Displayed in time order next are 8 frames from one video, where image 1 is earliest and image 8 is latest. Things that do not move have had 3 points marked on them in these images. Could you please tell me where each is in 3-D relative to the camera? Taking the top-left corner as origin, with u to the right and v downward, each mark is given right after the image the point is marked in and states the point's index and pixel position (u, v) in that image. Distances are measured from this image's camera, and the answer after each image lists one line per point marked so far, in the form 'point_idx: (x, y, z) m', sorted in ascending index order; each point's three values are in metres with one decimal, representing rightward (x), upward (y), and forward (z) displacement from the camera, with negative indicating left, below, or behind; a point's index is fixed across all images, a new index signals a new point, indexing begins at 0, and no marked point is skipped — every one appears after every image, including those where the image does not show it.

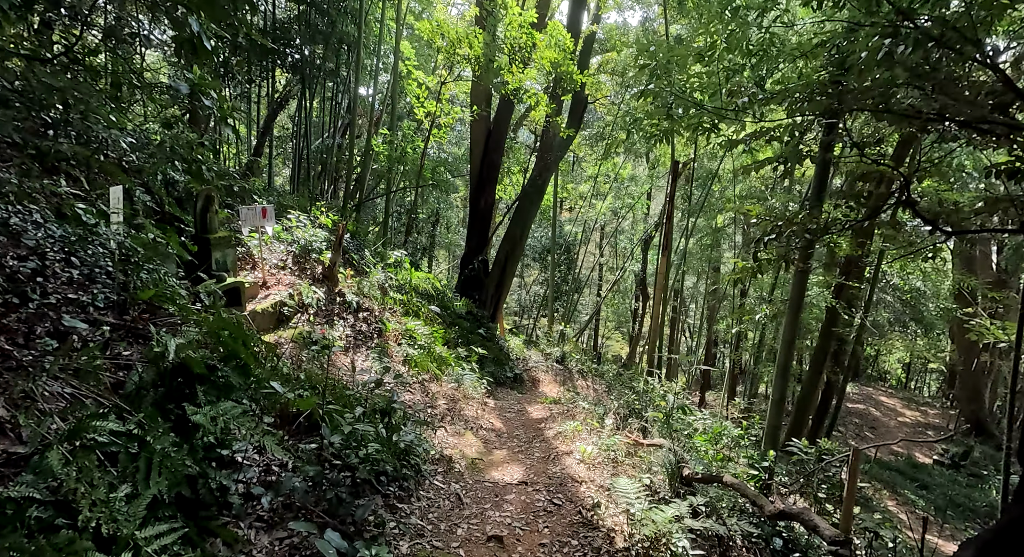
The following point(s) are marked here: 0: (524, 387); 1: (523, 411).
0: (+0.1, -1.2, +6.5) m
1: (+0.1, -1.1, +4.9) m
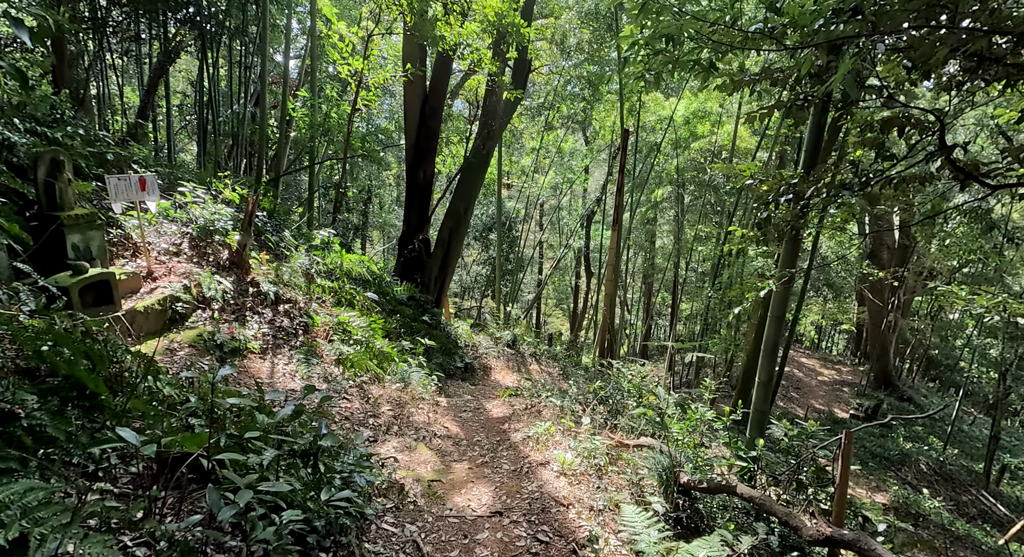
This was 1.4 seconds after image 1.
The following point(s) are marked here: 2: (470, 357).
0: (-0.4, -1.0, +5.9) m
1: (-0.3, -1.0, +4.3) m
2: (-0.5, -0.8, +6.3) m
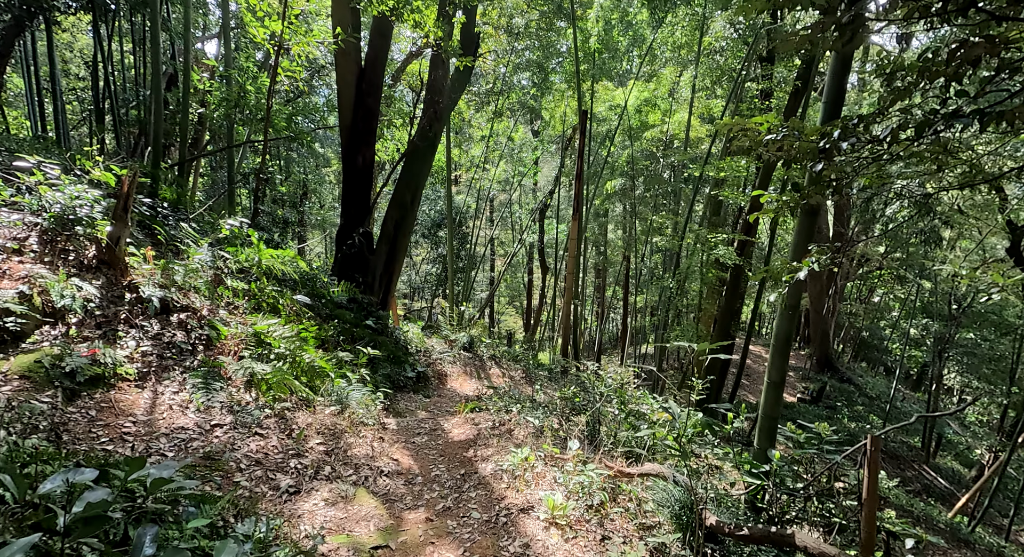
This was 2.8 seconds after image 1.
0: (-0.7, -1.0, +5.1) m
1: (-0.5, -0.9, +3.6) m
2: (-0.9, -0.8, +5.6) m
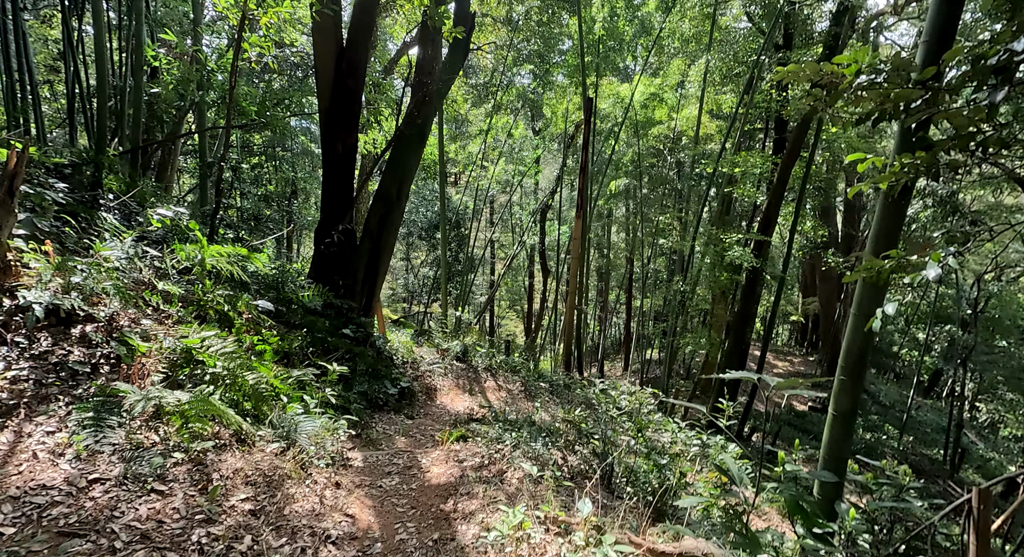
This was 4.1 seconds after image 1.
0: (-0.8, -1.0, +4.5) m
1: (-0.5, -0.9, +3.0) m
2: (-0.9, -0.8, +4.9) m
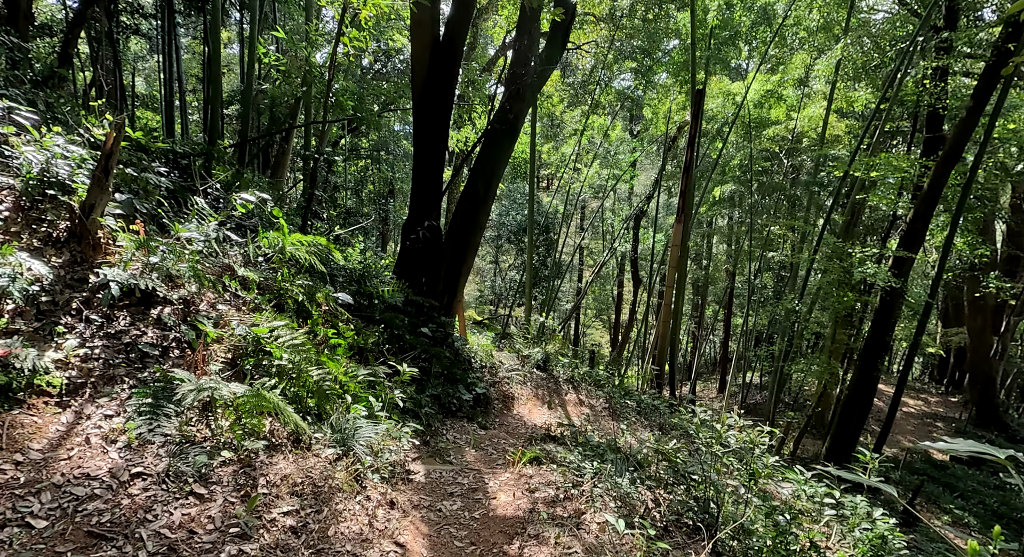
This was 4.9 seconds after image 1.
0: (-0.2, -1.0, +4.2) m
1: (-0.2, -0.9, +2.7) m
2: (-0.2, -0.8, +4.7) m
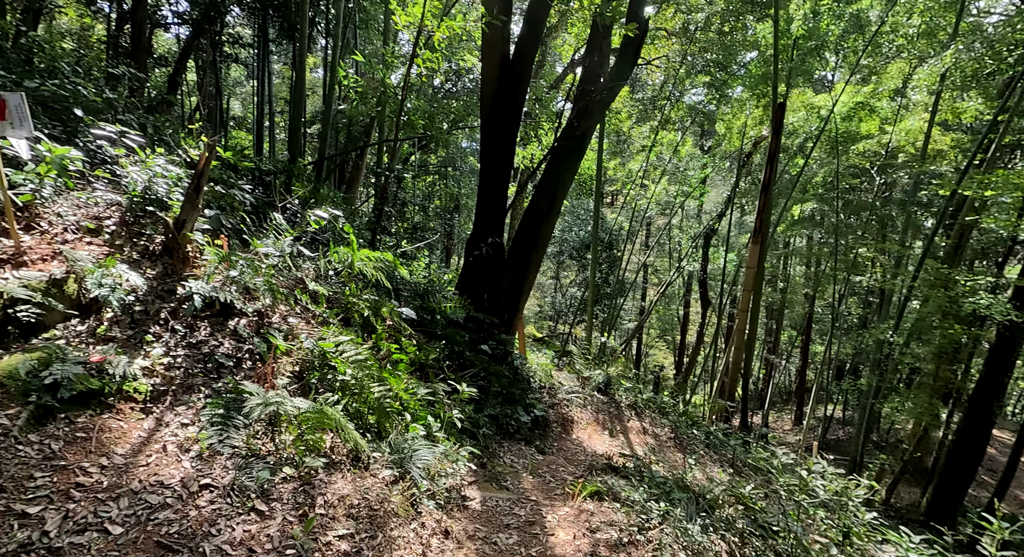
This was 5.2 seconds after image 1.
0: (+0.2, -1.1, +4.1) m
1: (+0.1, -1.0, +2.5) m
2: (+0.2, -1.0, +4.5) m
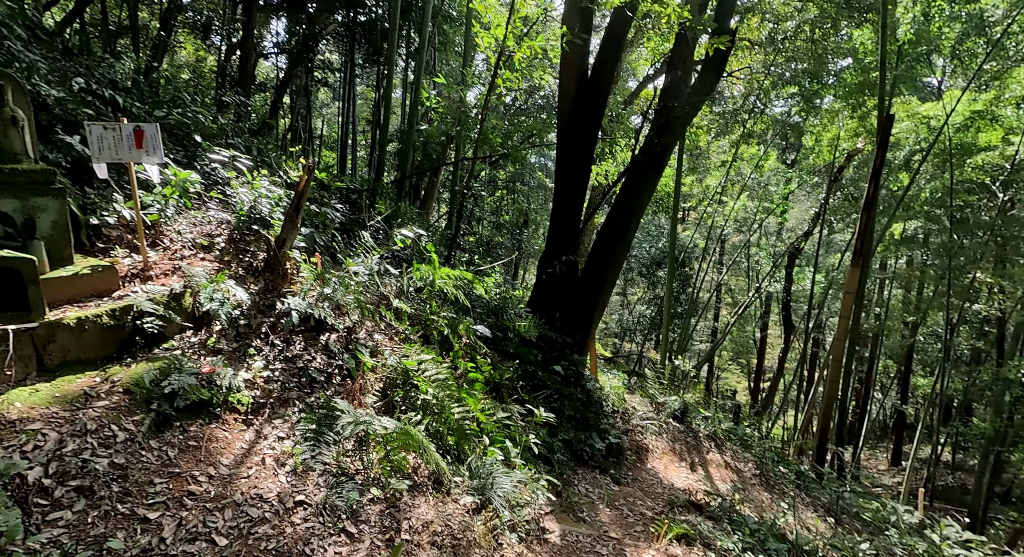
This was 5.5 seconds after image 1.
0: (+0.7, -1.3, +3.9) m
1: (+0.4, -1.1, +2.4) m
2: (+0.8, -1.1, +4.4) m
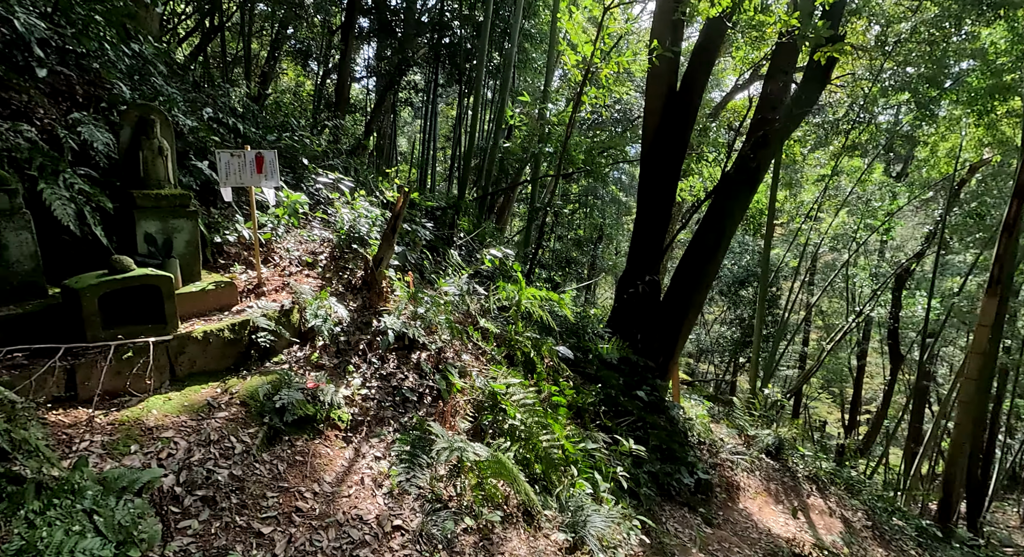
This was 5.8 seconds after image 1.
0: (+1.2, -1.5, +3.8) m
1: (+0.8, -1.3, +2.3) m
2: (+1.4, -1.4, +4.2) m
